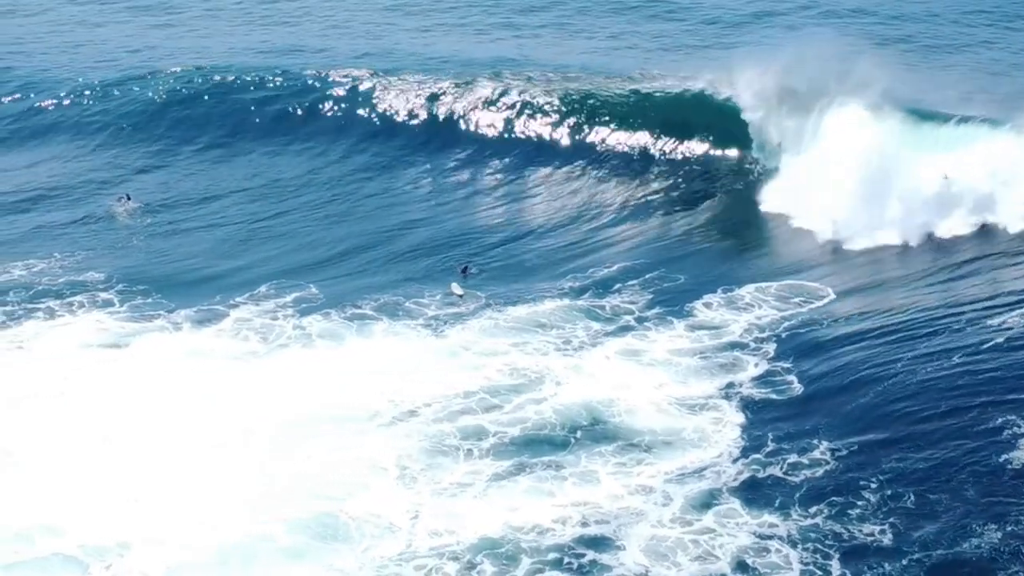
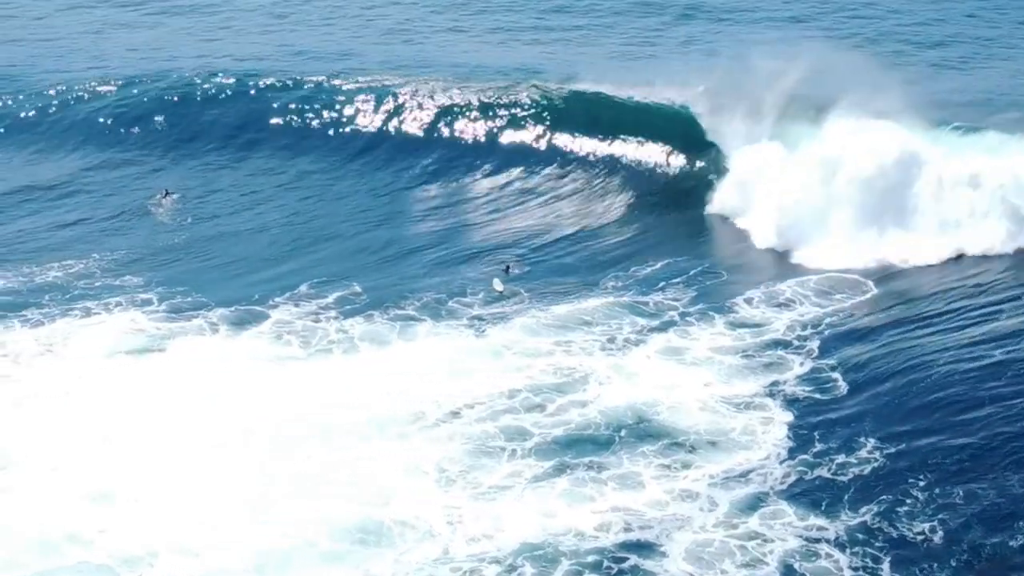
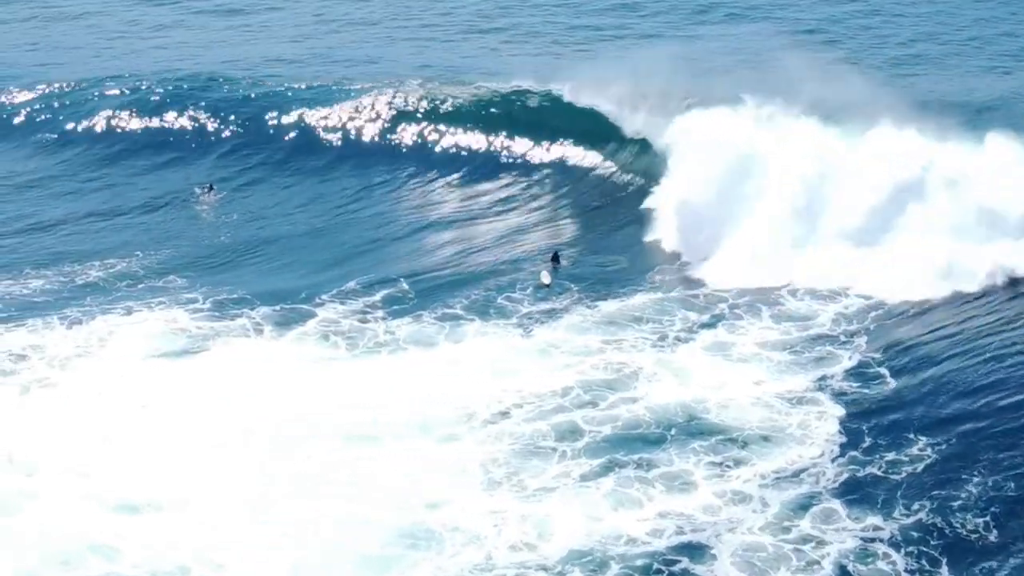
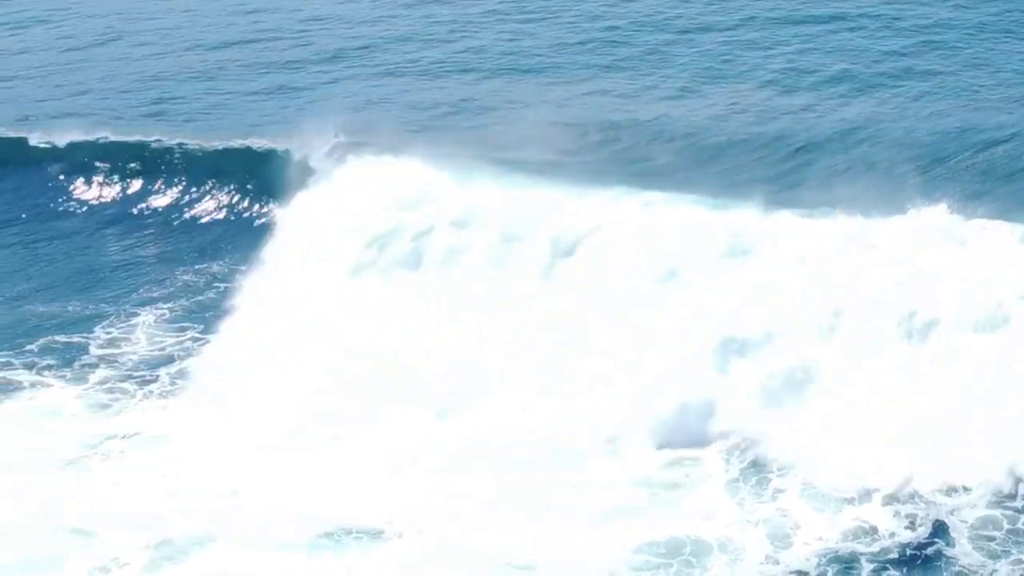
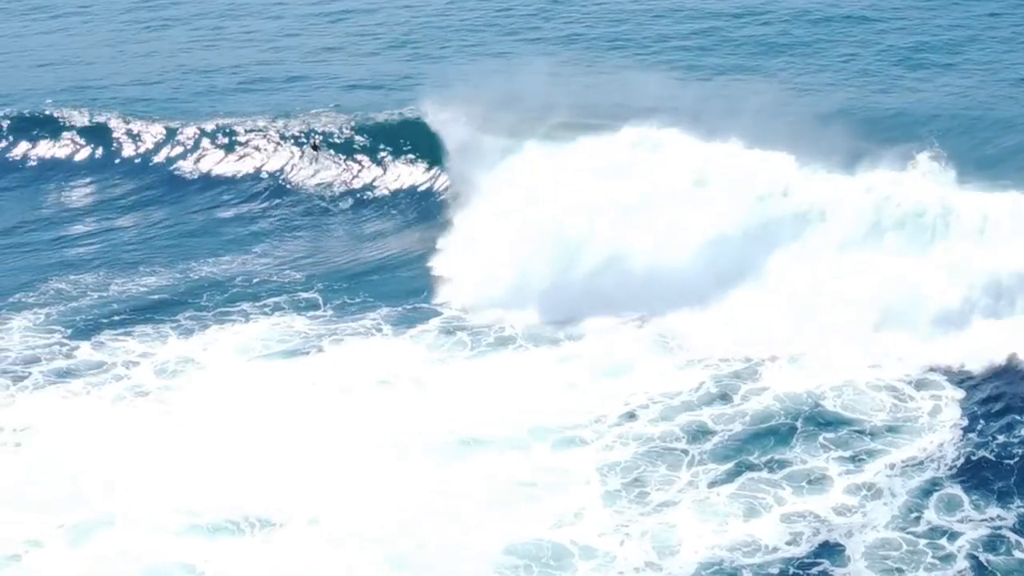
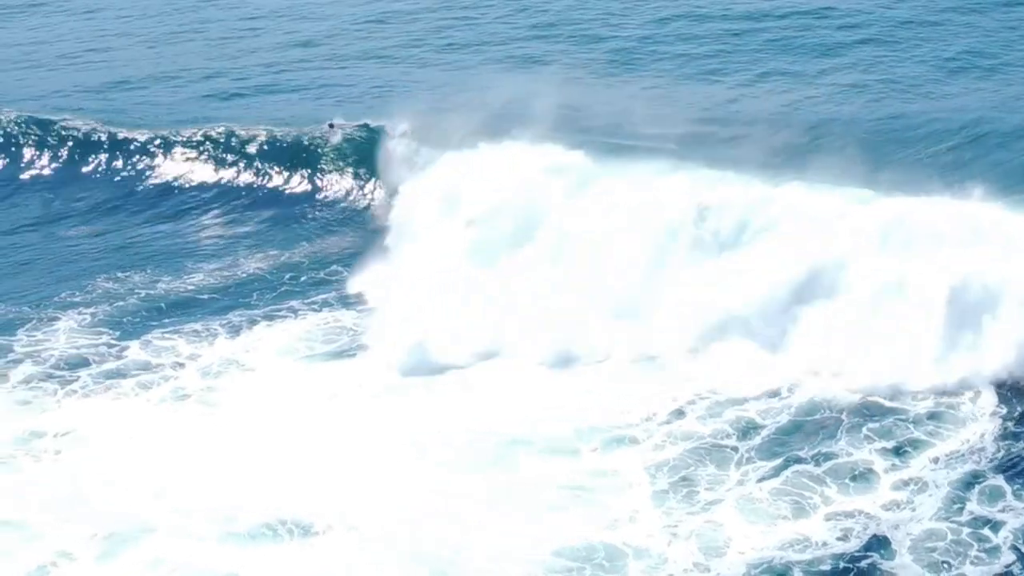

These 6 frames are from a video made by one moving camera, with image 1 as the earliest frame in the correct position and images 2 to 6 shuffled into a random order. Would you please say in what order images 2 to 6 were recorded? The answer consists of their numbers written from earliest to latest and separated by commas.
2, 3, 5, 6, 4
